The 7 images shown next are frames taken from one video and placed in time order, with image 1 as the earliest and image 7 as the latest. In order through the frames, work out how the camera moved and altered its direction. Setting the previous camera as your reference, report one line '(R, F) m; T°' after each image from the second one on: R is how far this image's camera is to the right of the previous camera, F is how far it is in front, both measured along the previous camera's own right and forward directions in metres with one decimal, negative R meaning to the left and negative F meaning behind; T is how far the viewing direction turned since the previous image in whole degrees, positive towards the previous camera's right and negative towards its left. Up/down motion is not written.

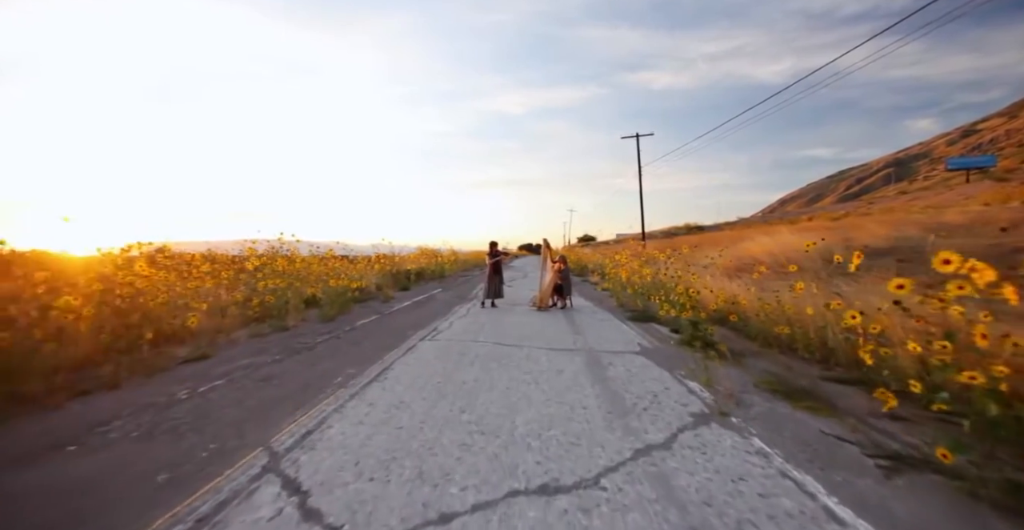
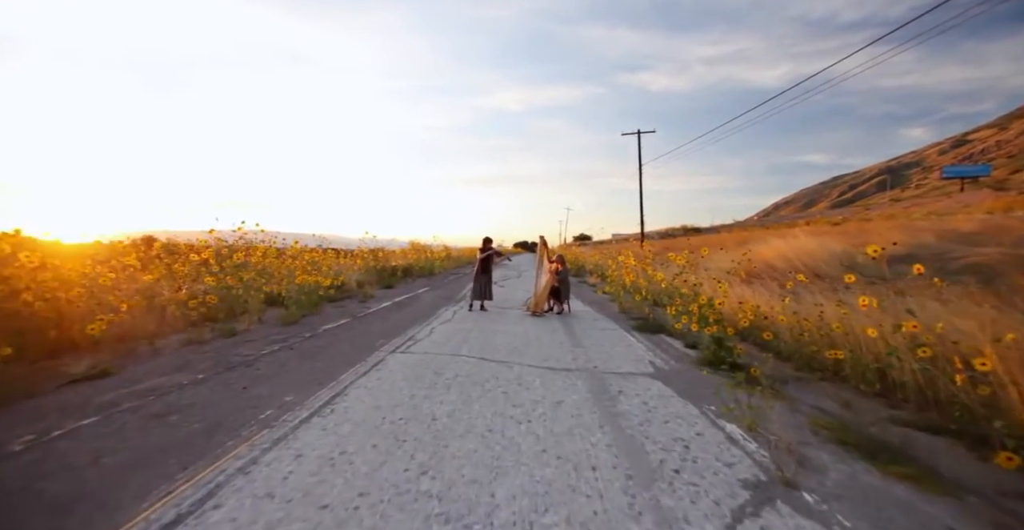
(+0.1, +1.2) m; +1°
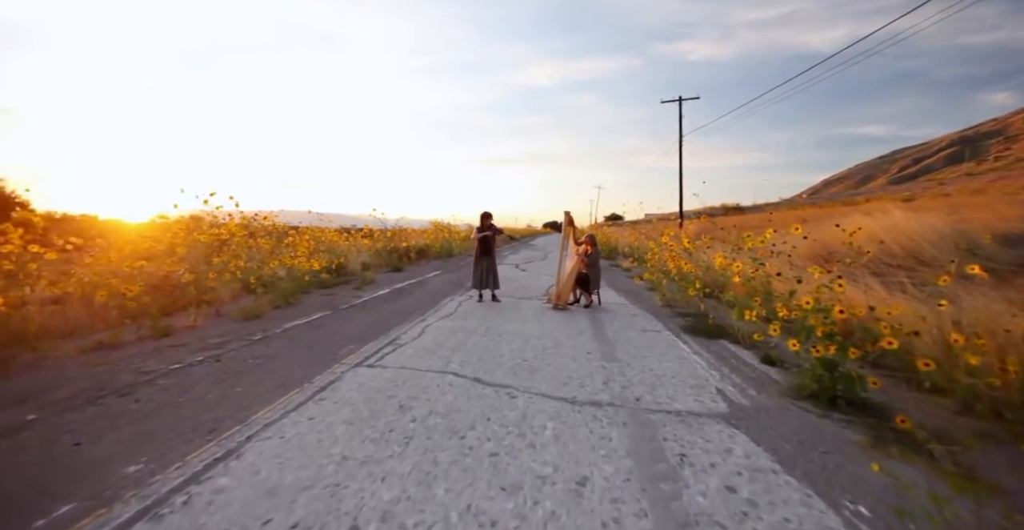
(+0.3, +1.9) m; -4°
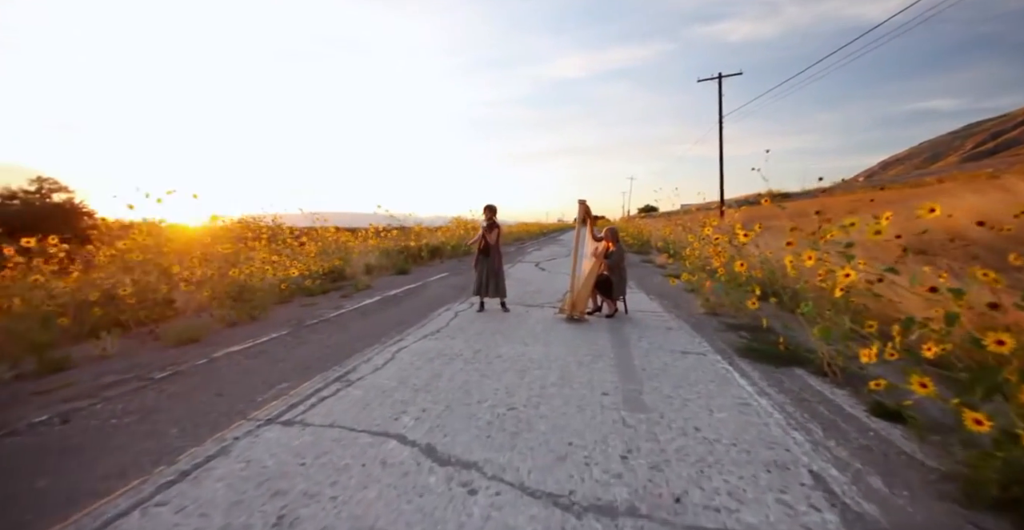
(+0.5, +1.6) m; -5°
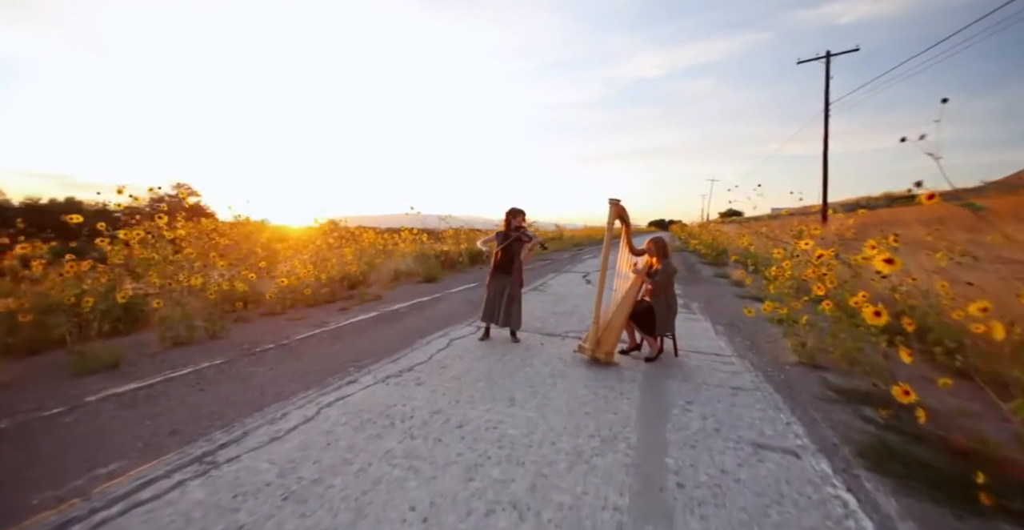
(+0.9, +1.8) m; -10°
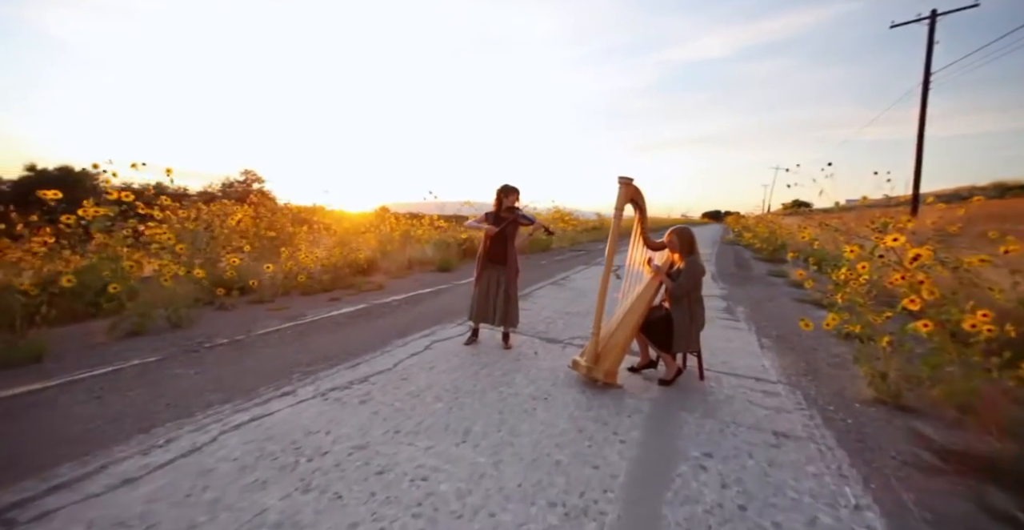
(+0.7, +1.1) m; -7°
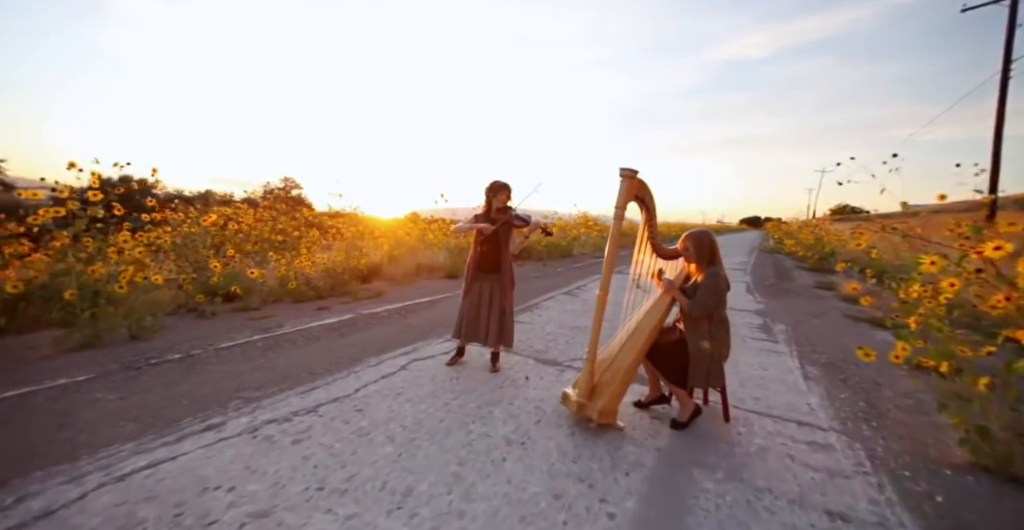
(+0.5, +0.8) m; -4°
